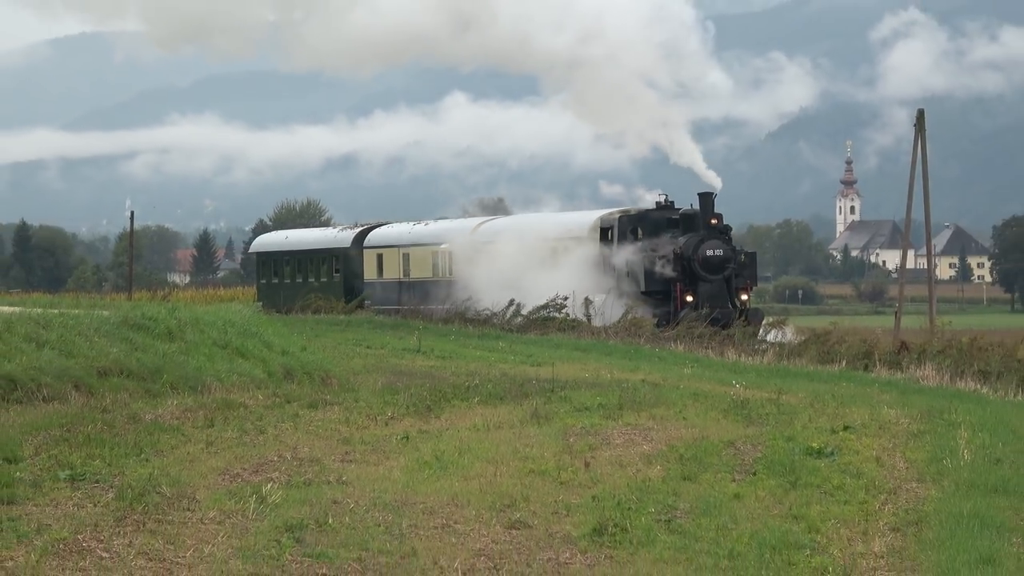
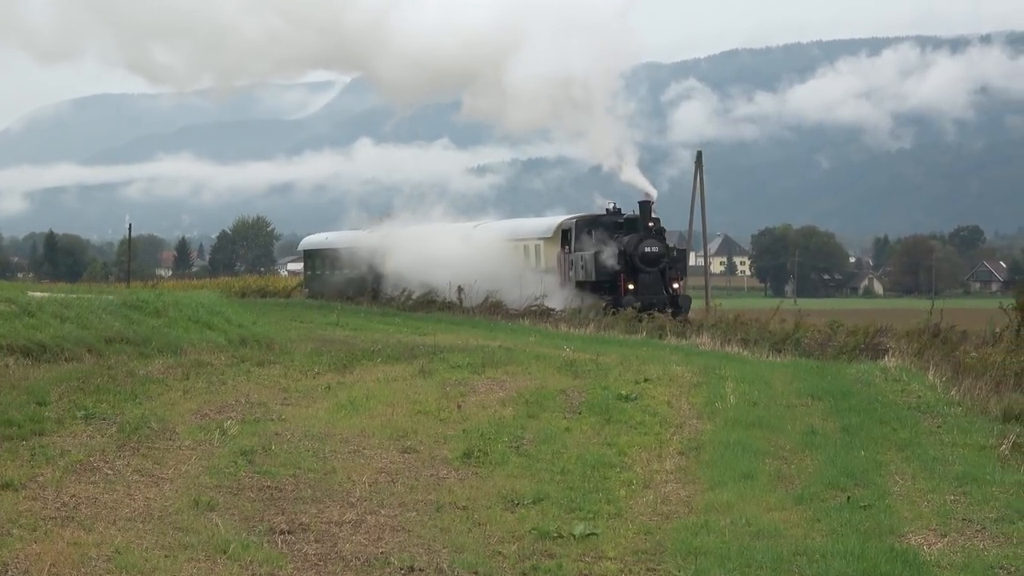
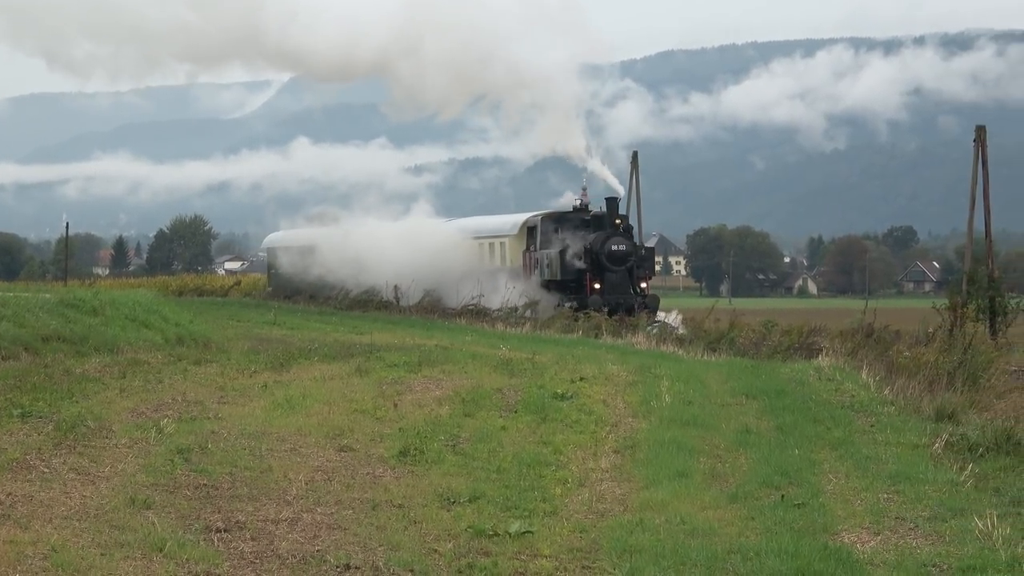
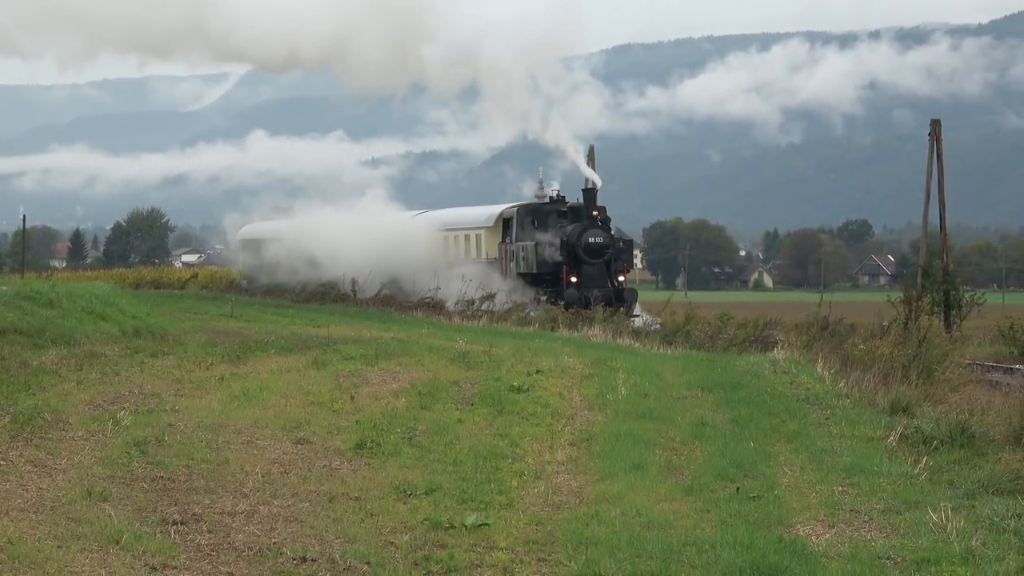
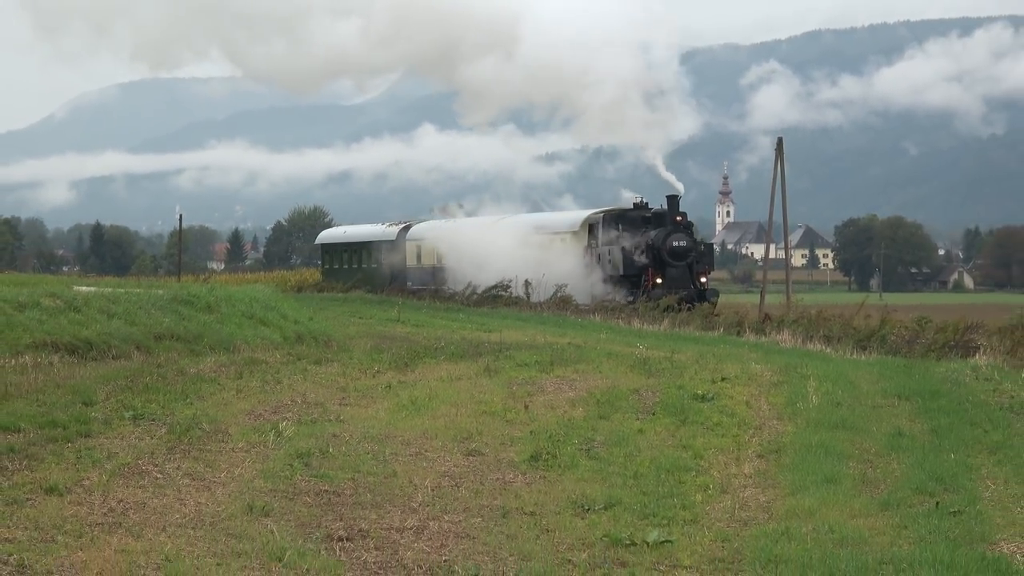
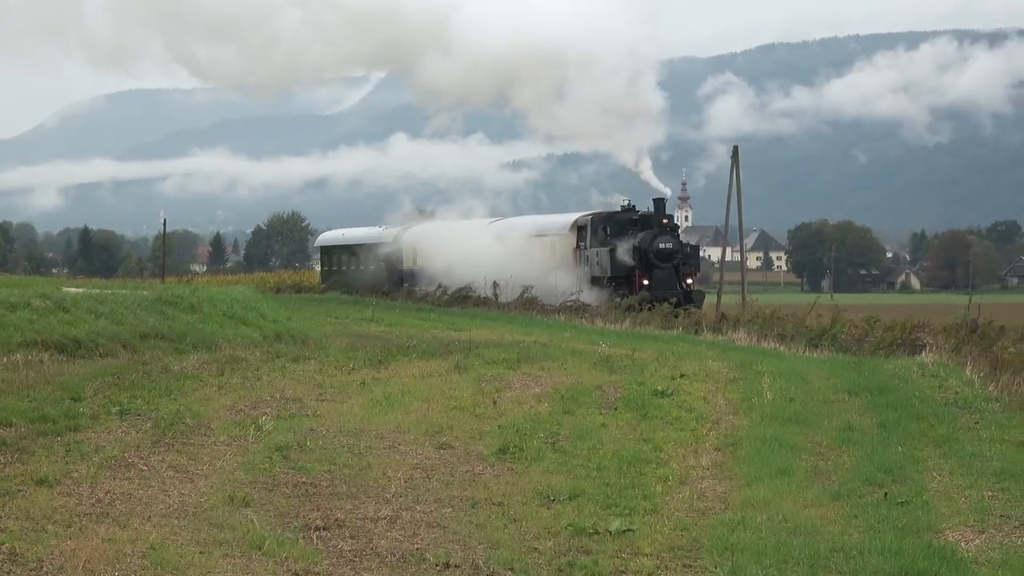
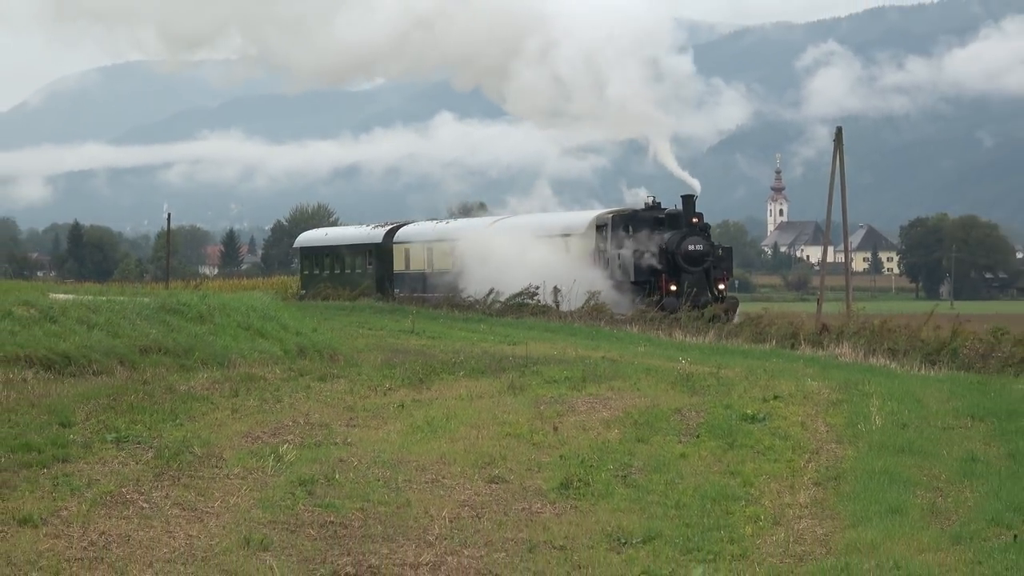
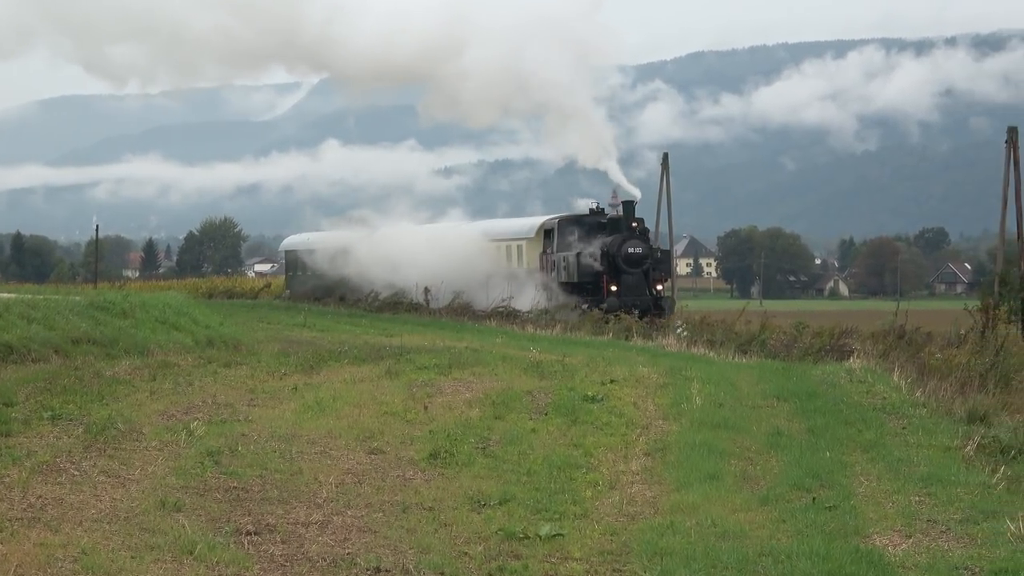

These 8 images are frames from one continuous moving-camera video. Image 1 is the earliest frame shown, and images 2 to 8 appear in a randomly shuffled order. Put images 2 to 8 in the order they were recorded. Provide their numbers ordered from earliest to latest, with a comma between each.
7, 5, 6, 2, 8, 3, 4
